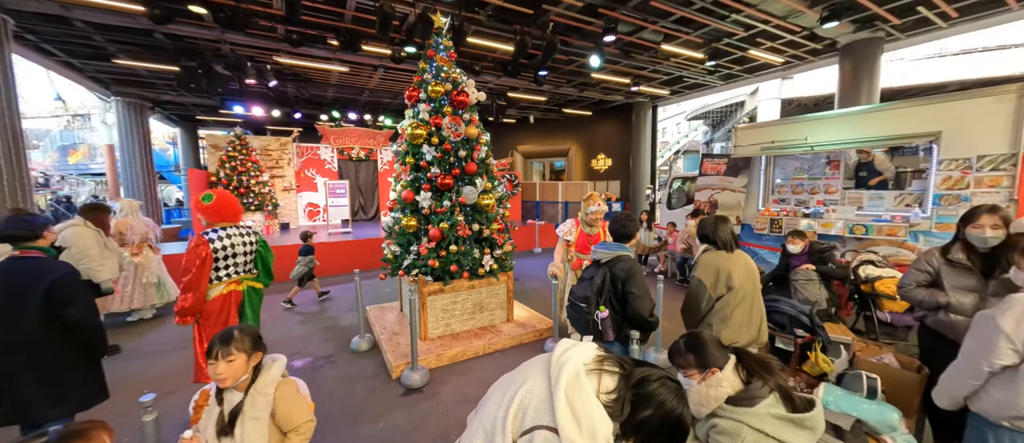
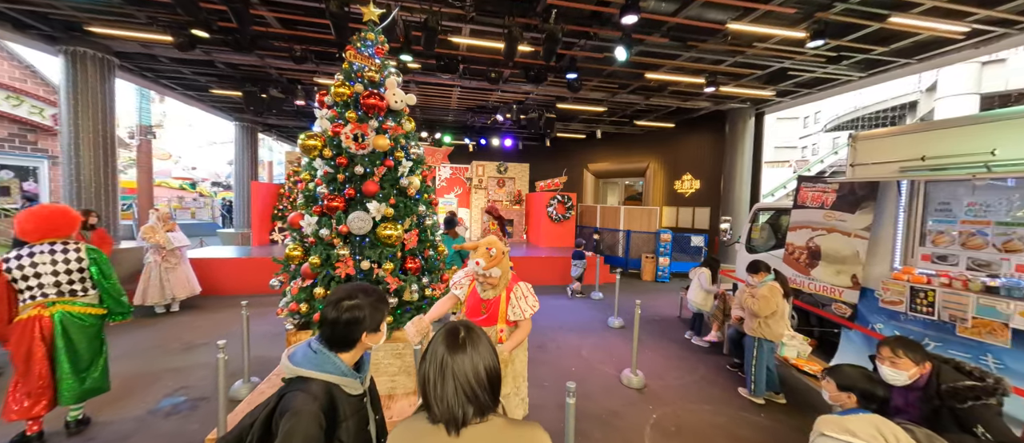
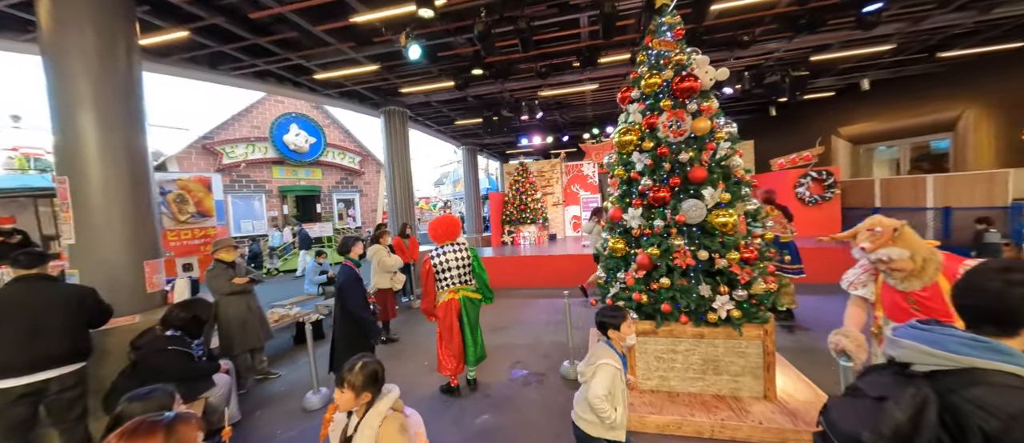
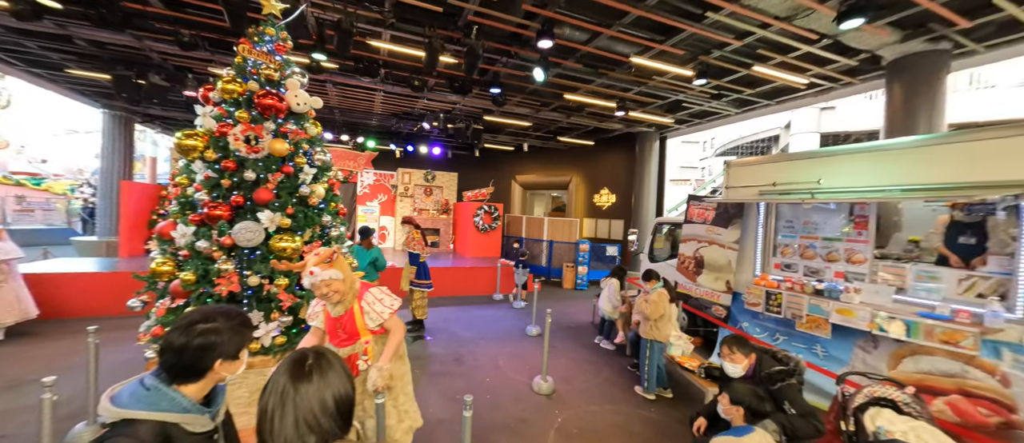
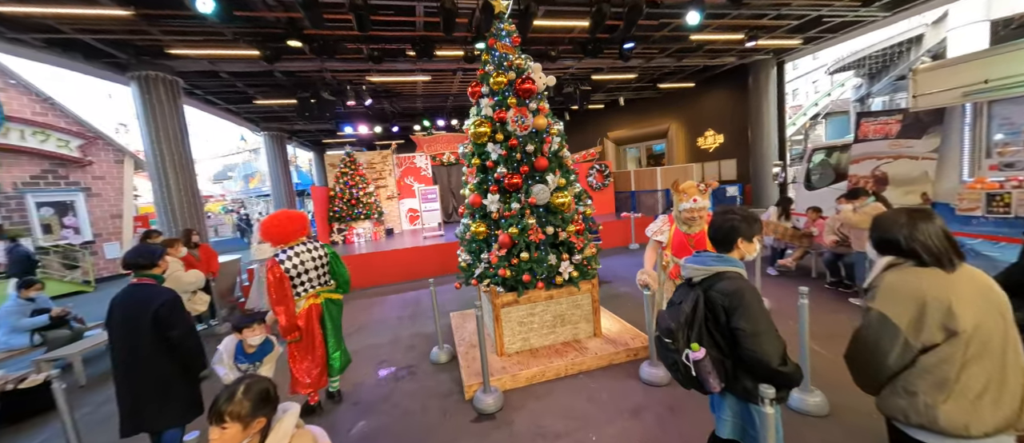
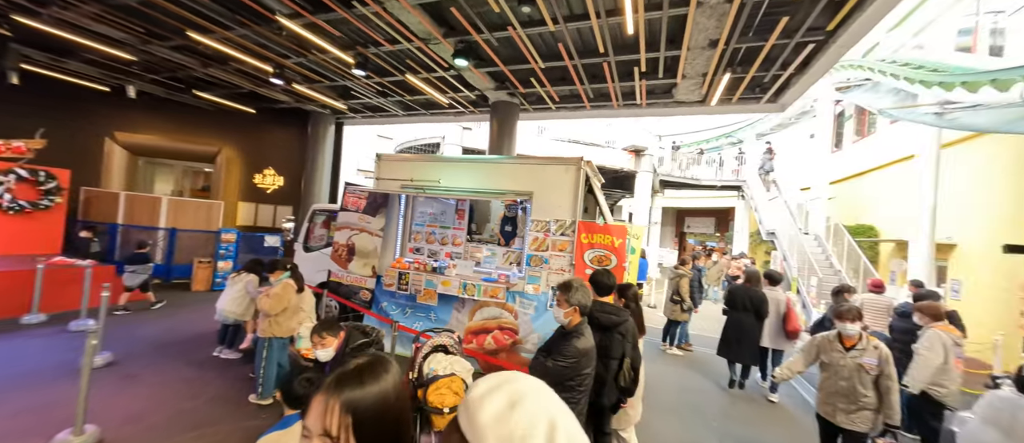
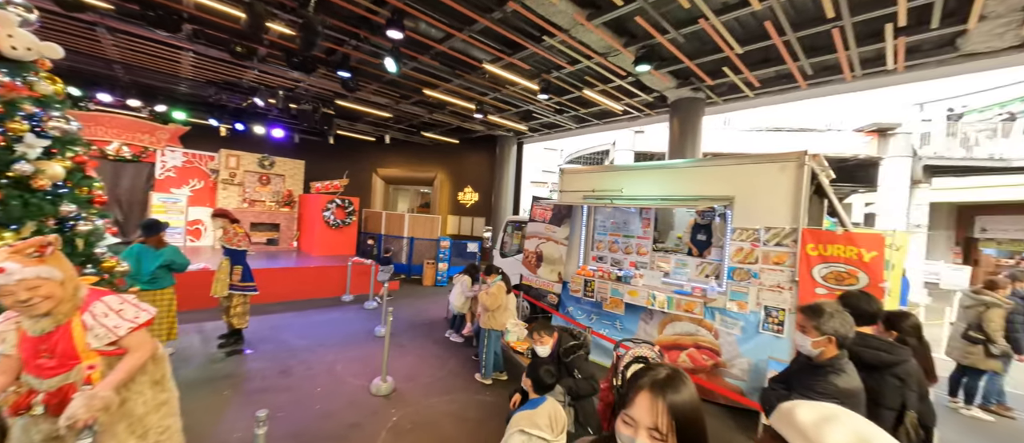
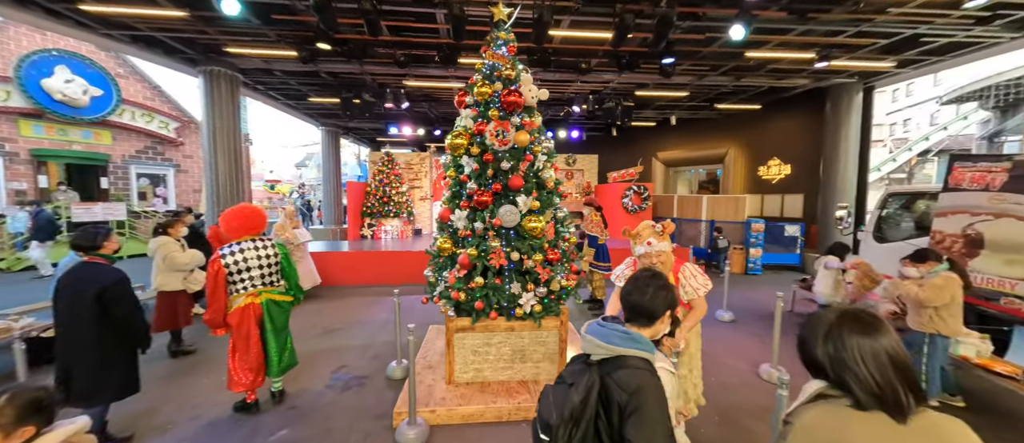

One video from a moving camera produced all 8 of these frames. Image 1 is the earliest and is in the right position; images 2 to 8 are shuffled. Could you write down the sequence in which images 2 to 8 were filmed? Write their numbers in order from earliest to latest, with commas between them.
5, 3, 8, 2, 4, 7, 6
